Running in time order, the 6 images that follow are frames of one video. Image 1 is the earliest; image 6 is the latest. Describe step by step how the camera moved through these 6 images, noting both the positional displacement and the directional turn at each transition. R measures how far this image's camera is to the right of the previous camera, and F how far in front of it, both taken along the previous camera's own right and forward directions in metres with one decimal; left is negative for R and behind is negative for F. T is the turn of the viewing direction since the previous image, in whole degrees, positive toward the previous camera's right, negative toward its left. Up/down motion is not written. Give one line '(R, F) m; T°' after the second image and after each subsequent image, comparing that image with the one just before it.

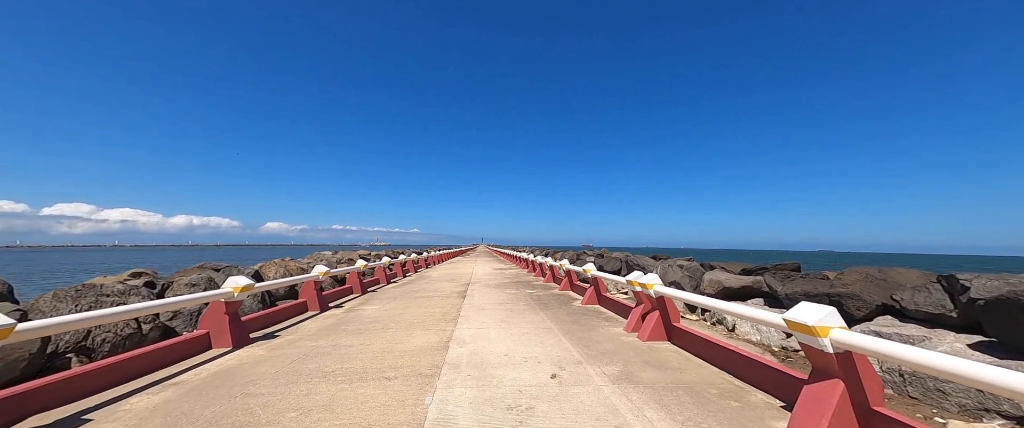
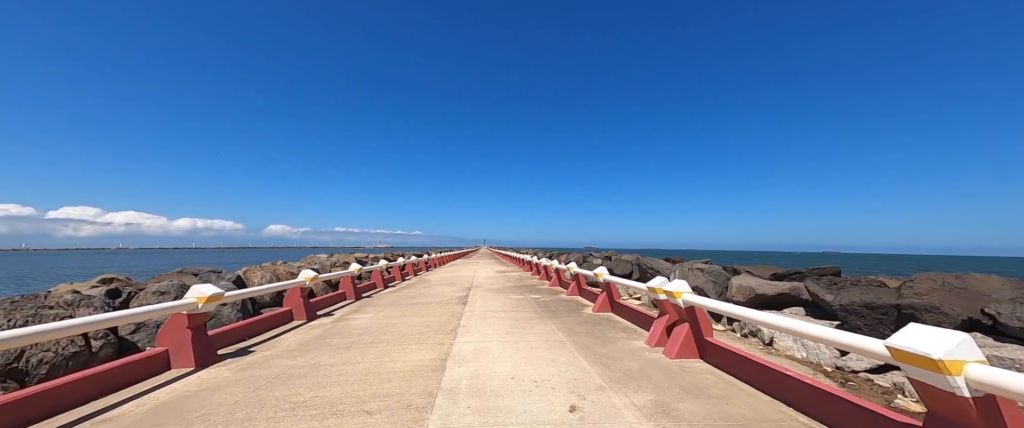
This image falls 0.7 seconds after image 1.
(-0.1, +0.8) m; 0°
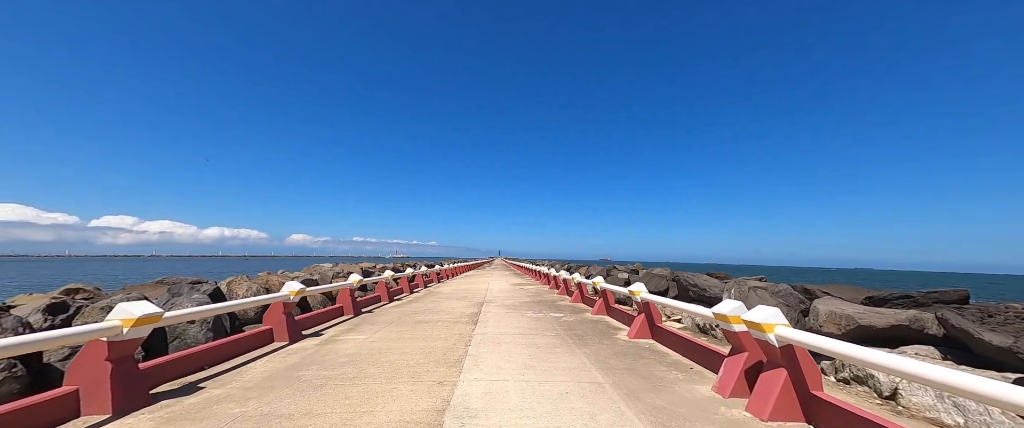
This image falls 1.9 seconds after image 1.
(-0.1, +1.3) m; -3°
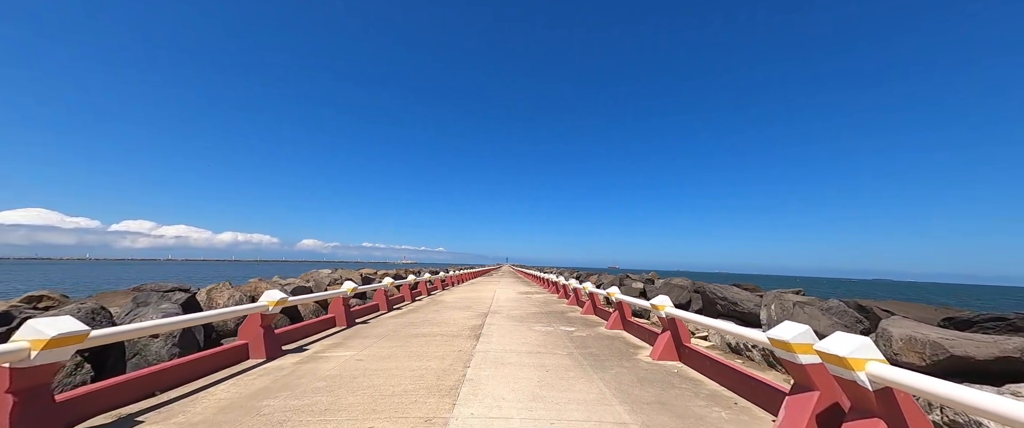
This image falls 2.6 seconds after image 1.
(0.0, +0.8) m; -1°
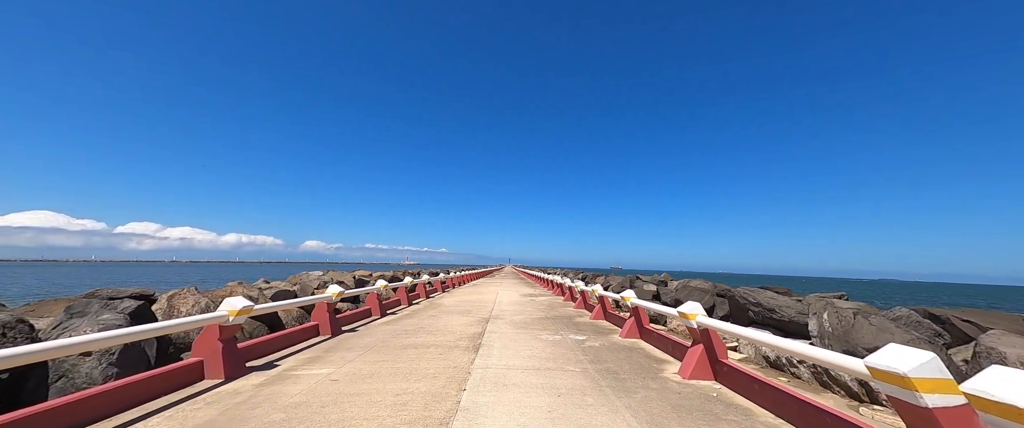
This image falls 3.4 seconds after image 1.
(0.0, +1.0) m; 0°
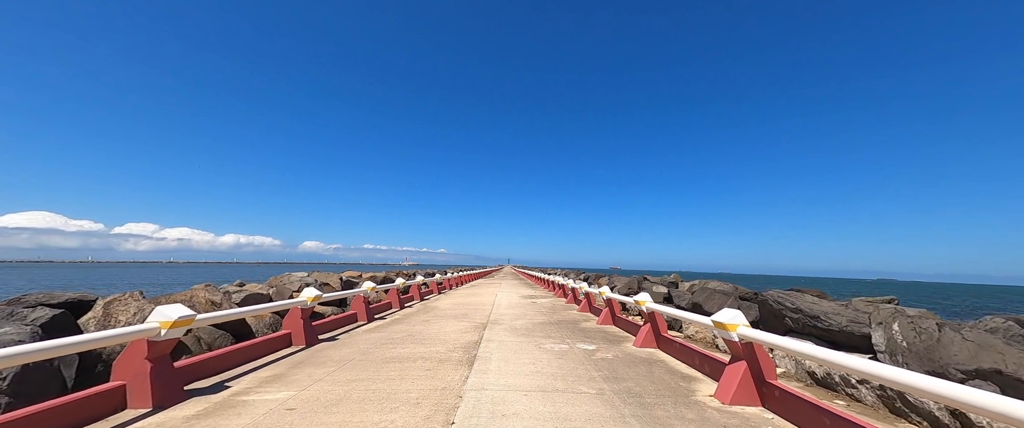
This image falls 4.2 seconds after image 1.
(0.0, +1.0) m; 0°
